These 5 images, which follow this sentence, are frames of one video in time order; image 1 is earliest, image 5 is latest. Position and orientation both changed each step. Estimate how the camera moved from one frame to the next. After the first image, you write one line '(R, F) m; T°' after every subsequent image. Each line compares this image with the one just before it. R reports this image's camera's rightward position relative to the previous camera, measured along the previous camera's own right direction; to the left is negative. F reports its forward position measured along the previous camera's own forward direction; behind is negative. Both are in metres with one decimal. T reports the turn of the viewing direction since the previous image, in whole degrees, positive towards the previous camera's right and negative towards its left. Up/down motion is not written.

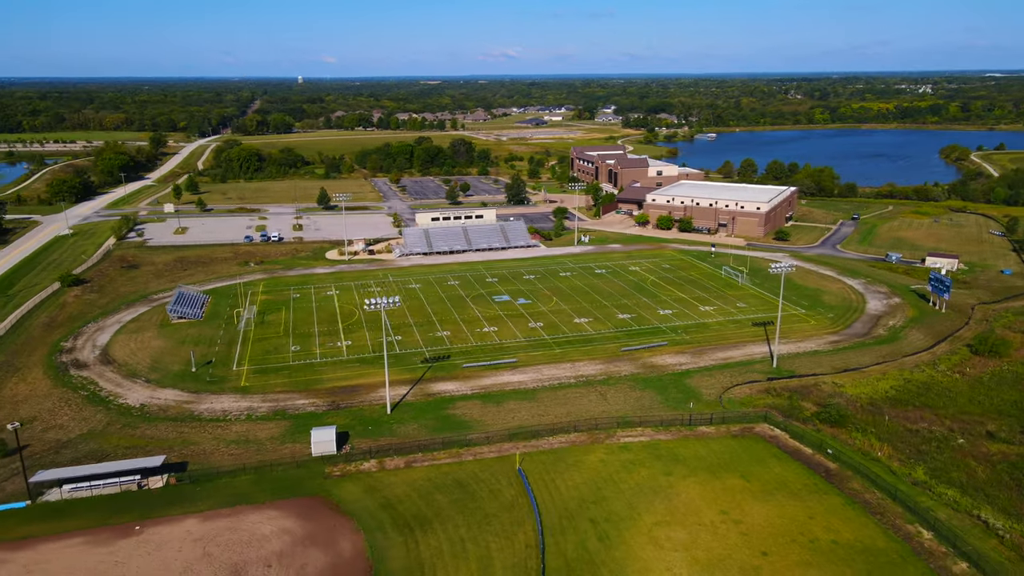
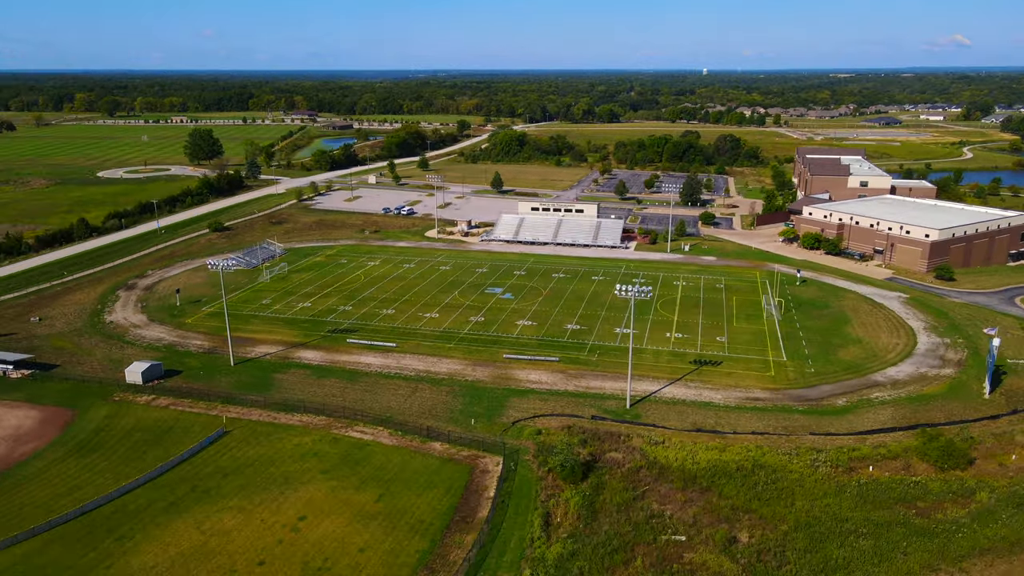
(+25.3, +7.4) m; -28°
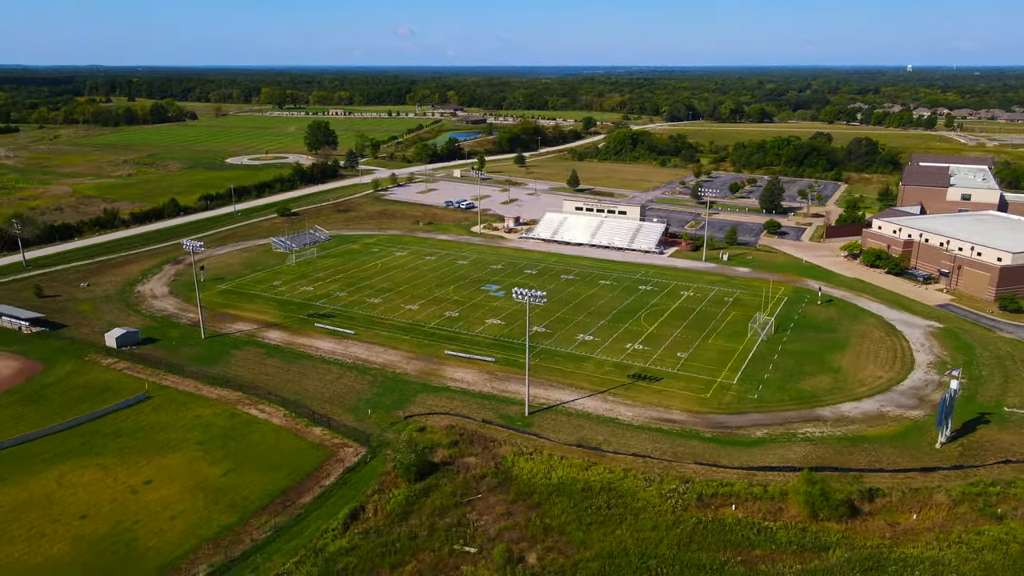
(+11.7, +1.5) m; -13°
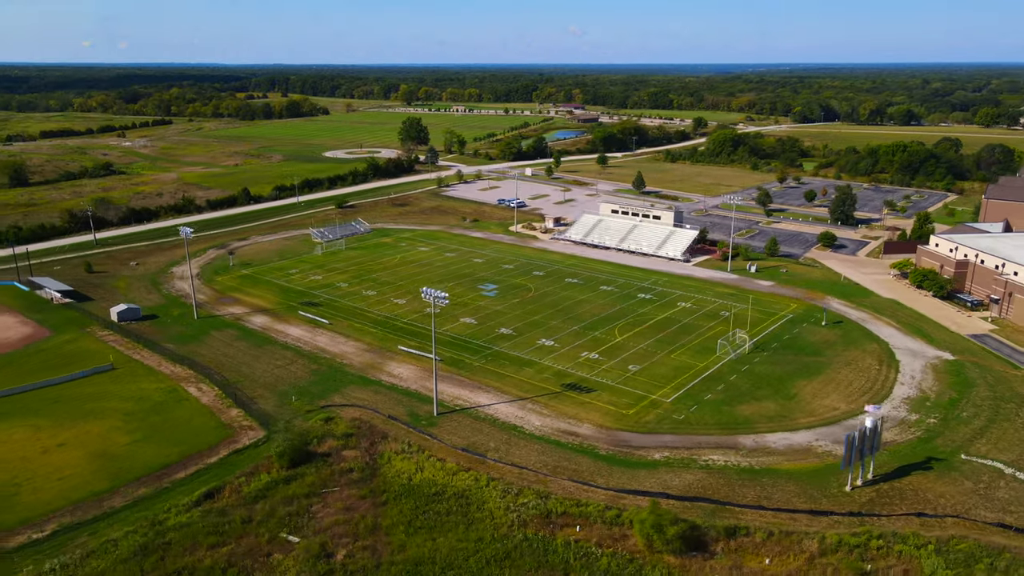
(+10.1, +1.1) m; -11°
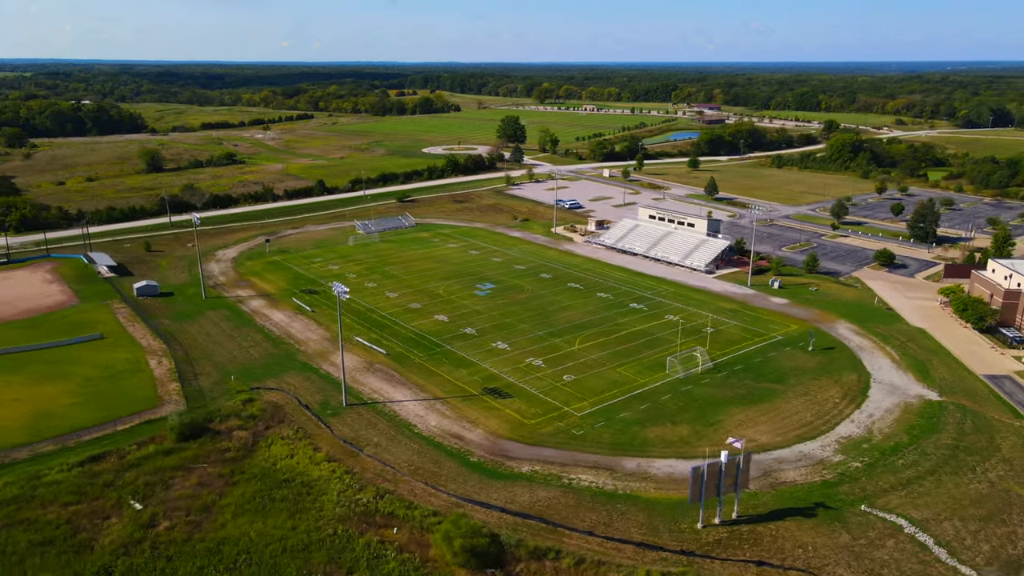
(+10.9, +1.2) m; -12°
